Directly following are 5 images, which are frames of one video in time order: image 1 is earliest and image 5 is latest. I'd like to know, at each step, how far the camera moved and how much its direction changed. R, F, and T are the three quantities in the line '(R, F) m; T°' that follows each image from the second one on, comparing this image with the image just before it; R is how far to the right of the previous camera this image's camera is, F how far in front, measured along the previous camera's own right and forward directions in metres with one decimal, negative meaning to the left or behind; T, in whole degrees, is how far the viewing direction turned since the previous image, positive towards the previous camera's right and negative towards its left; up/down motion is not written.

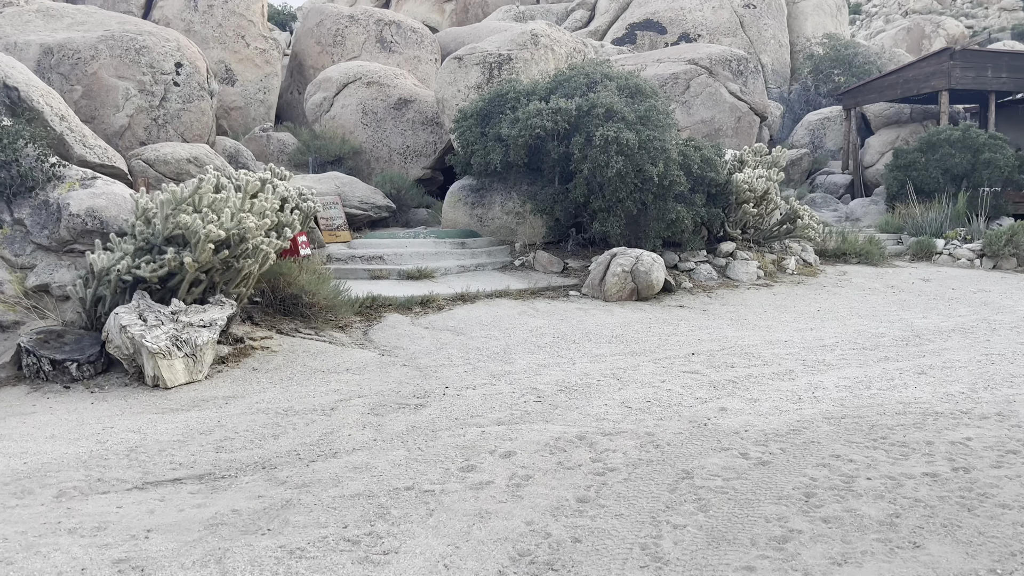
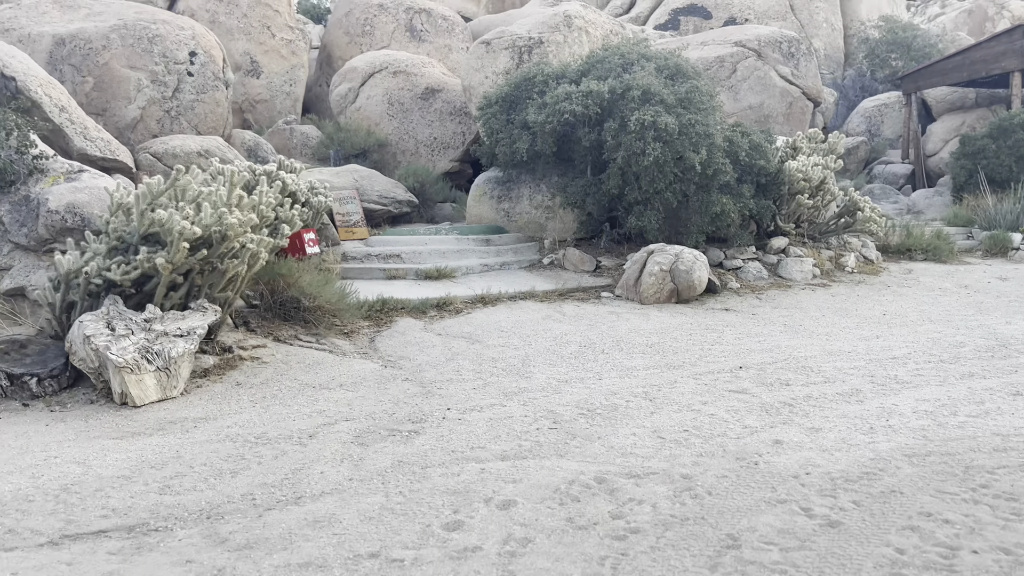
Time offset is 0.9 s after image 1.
(+0.2, +0.8) m; -3°
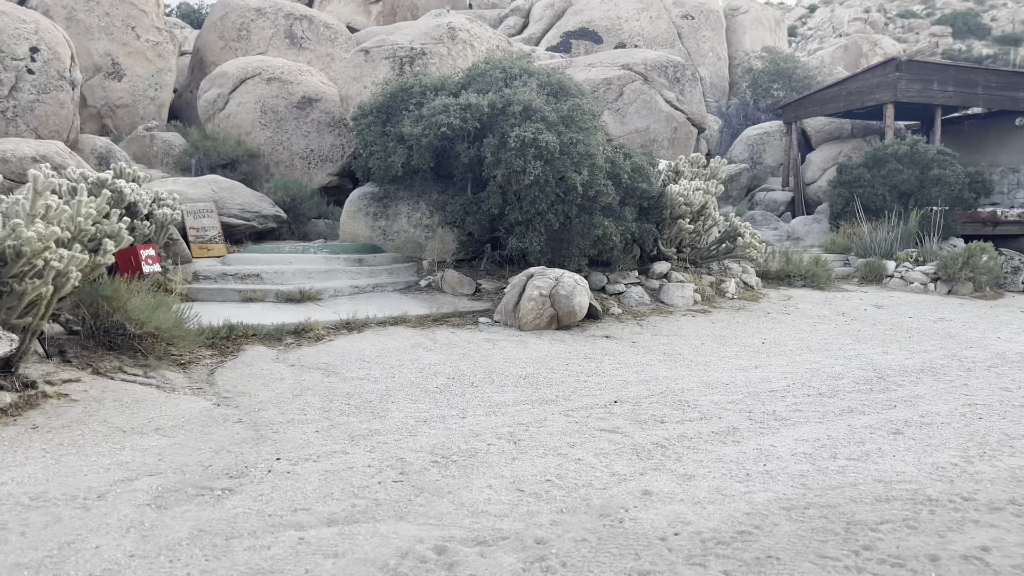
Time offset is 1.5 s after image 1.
(+0.3, +0.6) m; +7°
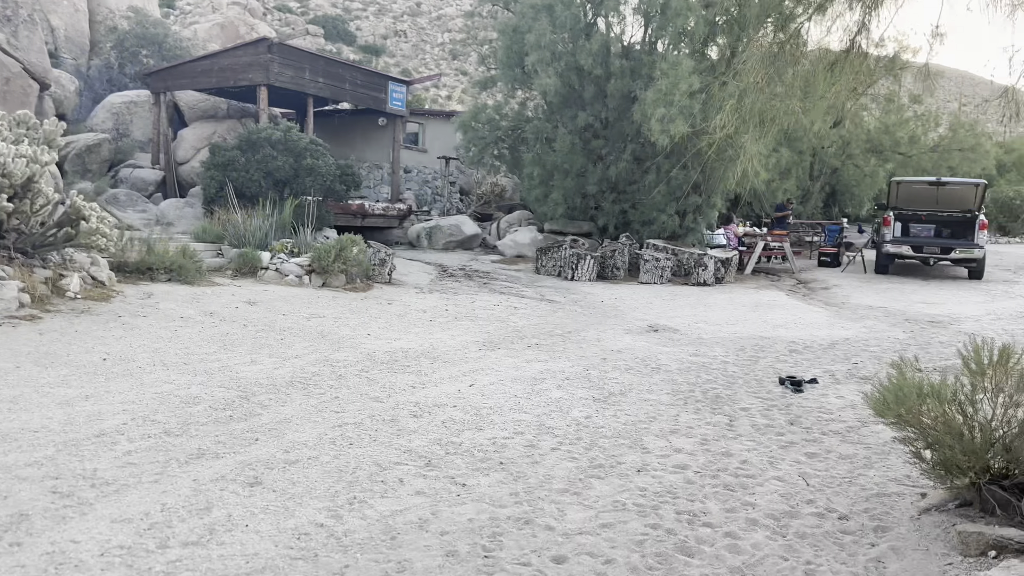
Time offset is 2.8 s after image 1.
(+0.7, +1.1) m; +42°
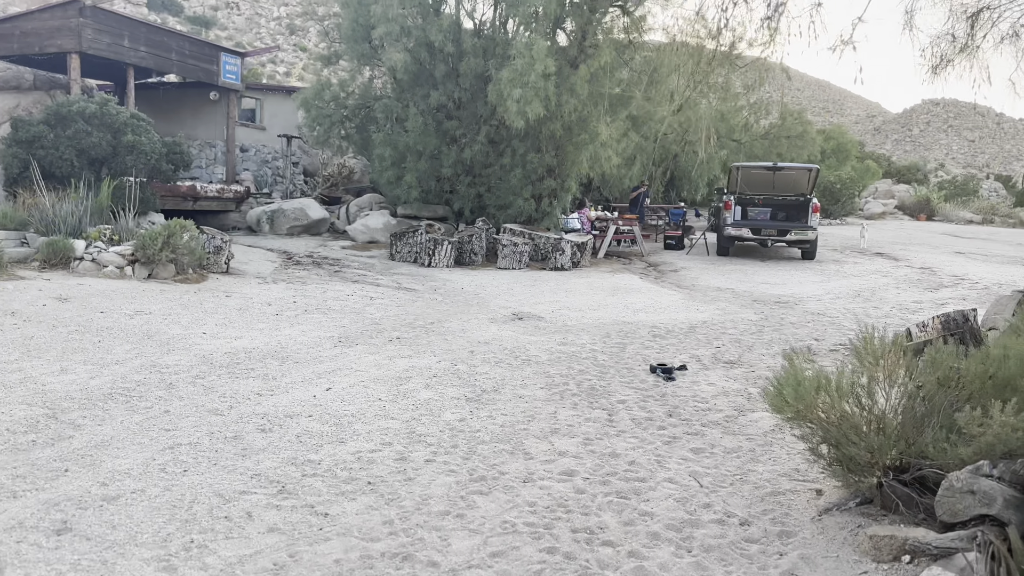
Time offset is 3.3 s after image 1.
(-0.1, +0.4) m; +11°
